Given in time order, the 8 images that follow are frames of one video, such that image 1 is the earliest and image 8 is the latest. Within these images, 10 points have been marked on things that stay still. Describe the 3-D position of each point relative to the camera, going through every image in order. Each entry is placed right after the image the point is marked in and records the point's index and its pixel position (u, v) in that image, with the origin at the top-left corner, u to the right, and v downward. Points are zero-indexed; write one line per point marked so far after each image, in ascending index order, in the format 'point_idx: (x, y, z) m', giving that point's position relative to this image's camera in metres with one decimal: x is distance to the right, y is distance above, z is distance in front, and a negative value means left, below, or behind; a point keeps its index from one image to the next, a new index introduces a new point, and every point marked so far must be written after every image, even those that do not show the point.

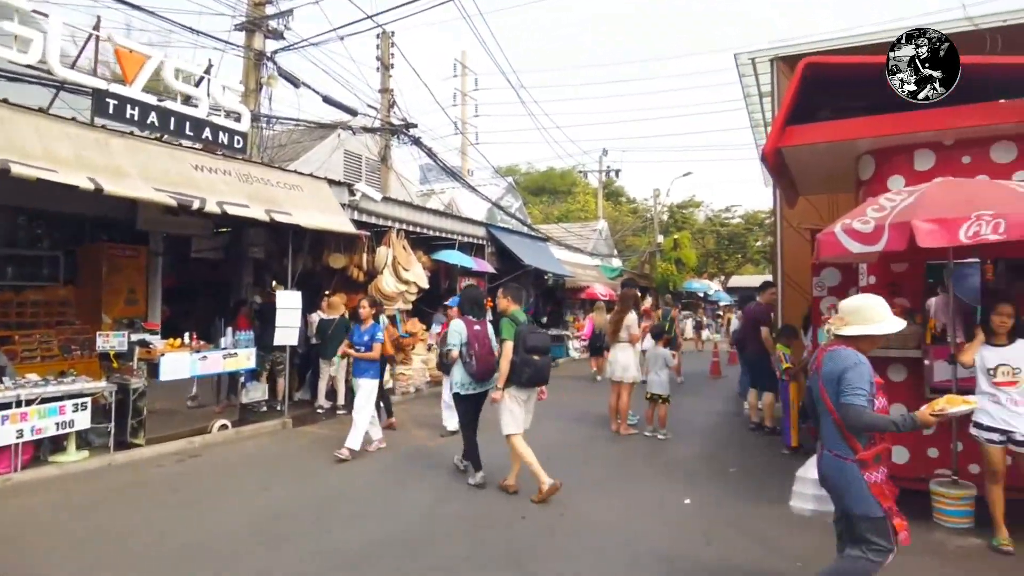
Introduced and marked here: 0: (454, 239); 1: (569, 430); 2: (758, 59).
0: (-1.0, +0.9, +12.1) m
1: (+0.6, -1.6, +7.8) m
2: (+3.5, +3.3, +9.8) m
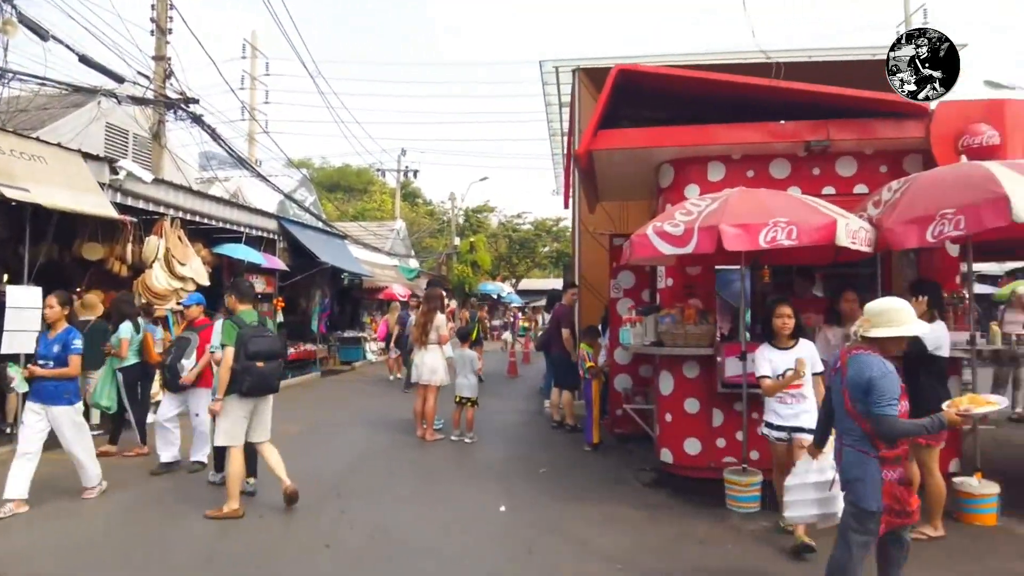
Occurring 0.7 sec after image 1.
0: (-4.4, +0.9, +10.9) m
1: (-1.5, -1.6, +7.3) m
2: (+0.7, +3.3, +10.0) m
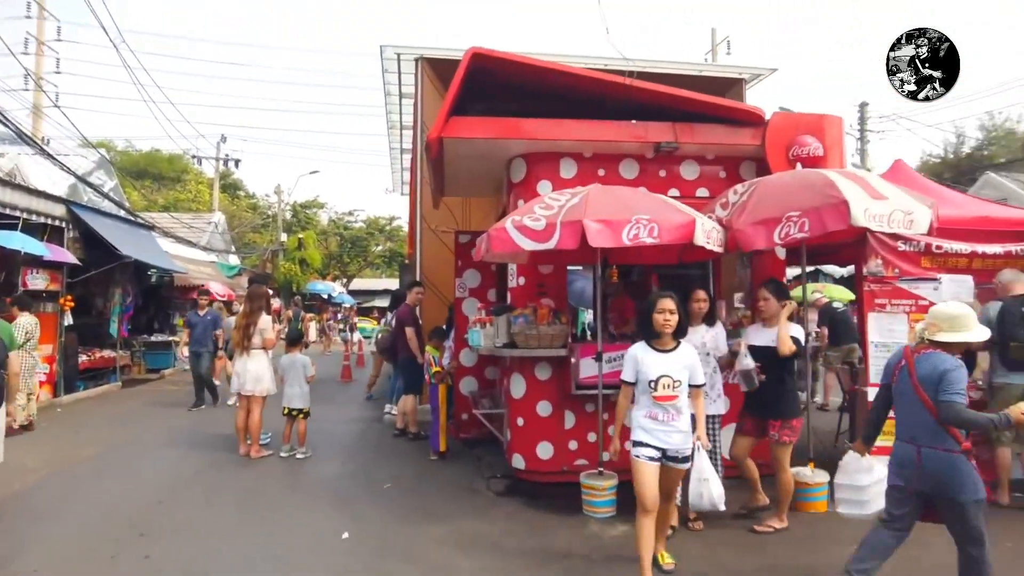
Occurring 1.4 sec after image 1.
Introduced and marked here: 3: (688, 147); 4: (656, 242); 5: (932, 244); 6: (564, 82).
0: (-6.7, +1.0, +9.2) m
1: (-3.1, -1.6, +6.3) m
2: (-1.5, +3.3, +9.5) m
3: (+1.5, +1.2, +5.7) m
4: (+0.9, +0.3, +4.0) m
5: (+3.6, +0.4, +5.8) m
6: (+0.4, +1.7, +5.6) m
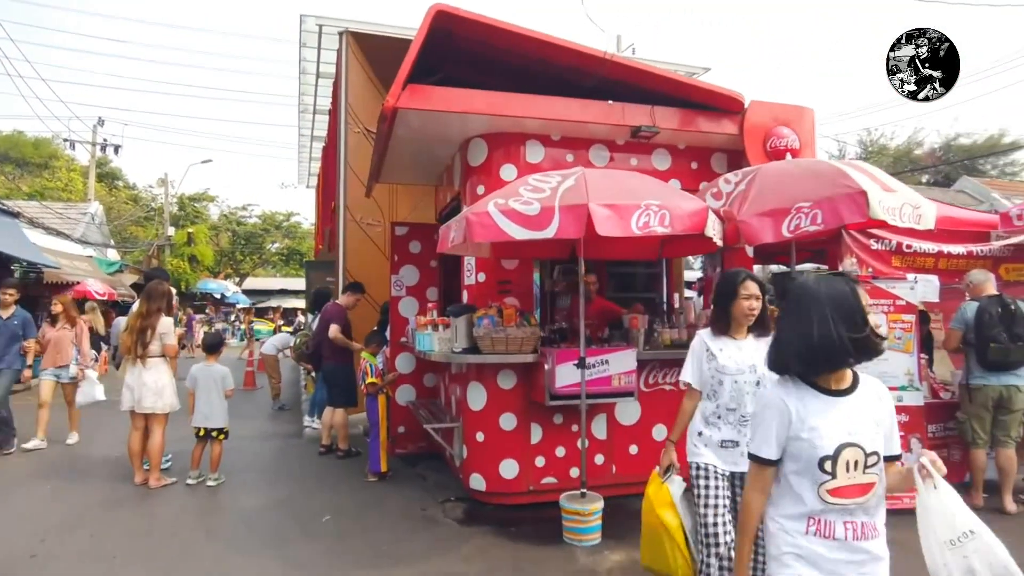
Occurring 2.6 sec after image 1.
0: (-7.4, +1.0, +7.4) m
1: (-3.4, -1.6, +5.2) m
2: (-2.3, +3.3, +8.6) m
3: (+1.2, +1.2, +5.3) m
4: (+0.8, +0.3, +3.5) m
5: (+3.2, +0.4, +5.6) m
6: (+0.2, +1.7, +4.9) m
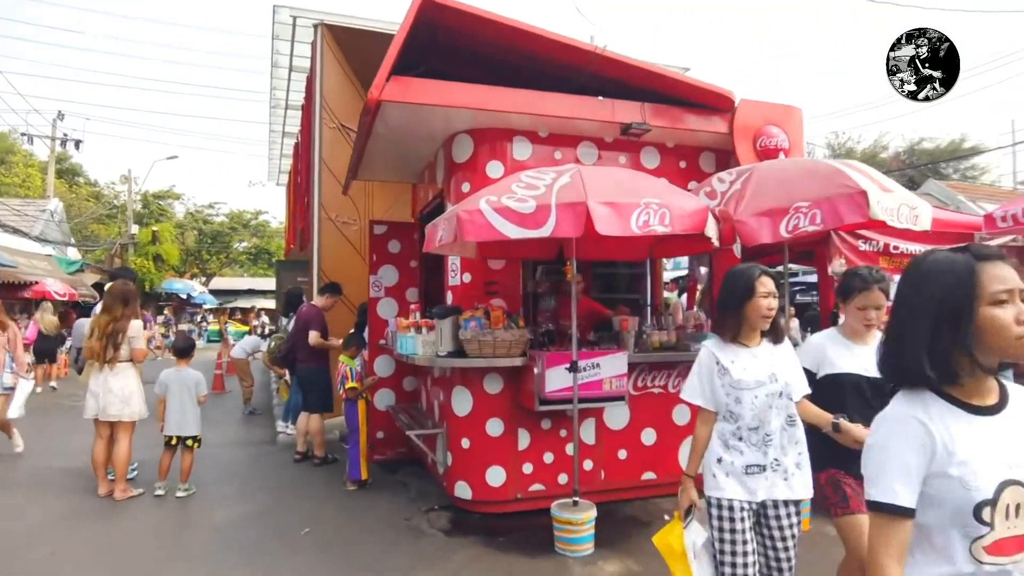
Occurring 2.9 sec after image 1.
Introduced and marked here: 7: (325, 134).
0: (-7.6, +1.0, +7.0) m
1: (-3.5, -1.6, +4.9) m
2: (-2.6, +3.3, +8.3) m
3: (+1.1, +1.2, +5.1) m
4: (+0.8, +0.3, +3.4) m
5: (+3.1, +0.4, +5.6) m
6: (+0.1, +1.7, +4.8) m
7: (-2.2, +1.8, +8.2) m
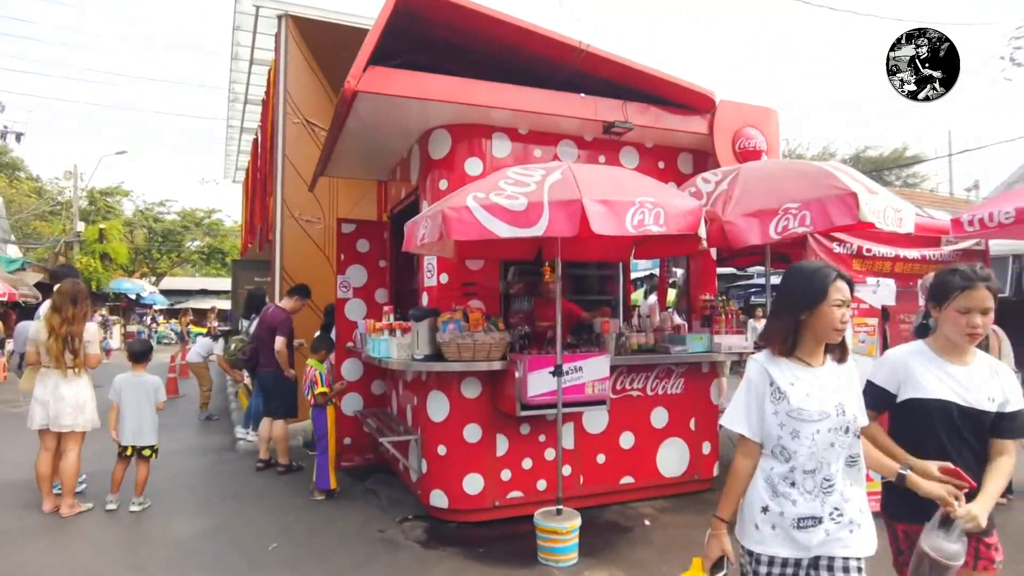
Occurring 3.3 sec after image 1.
0: (-7.9, +1.1, +6.3) m
1: (-3.7, -1.6, +4.5) m
2: (-2.9, +3.3, +8.0) m
3: (+0.9, +1.2, +5.1) m
4: (+0.7, +0.3, +3.3) m
5: (+2.9, +0.3, +5.6) m
6: (-0.1, +1.7, +4.6) m
7: (-2.6, +1.8, +7.9) m
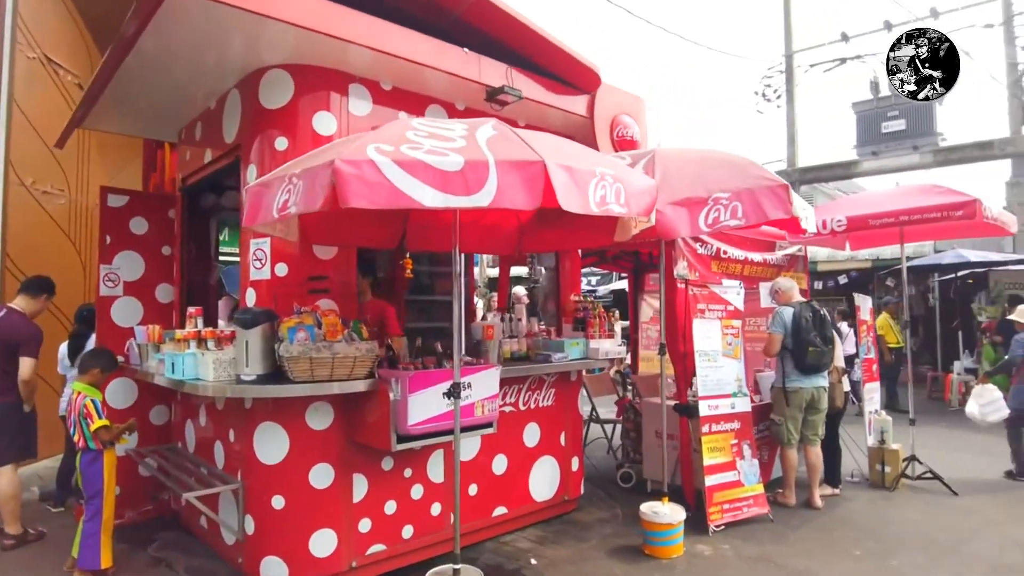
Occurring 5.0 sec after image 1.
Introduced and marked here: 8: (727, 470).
0: (-8.7, +1.2, +2.6) m
1: (-4.2, -1.5, +2.2) m
2: (-4.6, +3.3, +5.8) m
3: (0.0, +1.2, +4.3) m
4: (+0.4, +0.3, +2.6) m
5: (+1.7, +0.3, +5.5) m
6: (-0.7, +1.7, +3.6) m
7: (-4.2, +1.9, +5.8) m
8: (+1.5, -1.3, +4.8) m
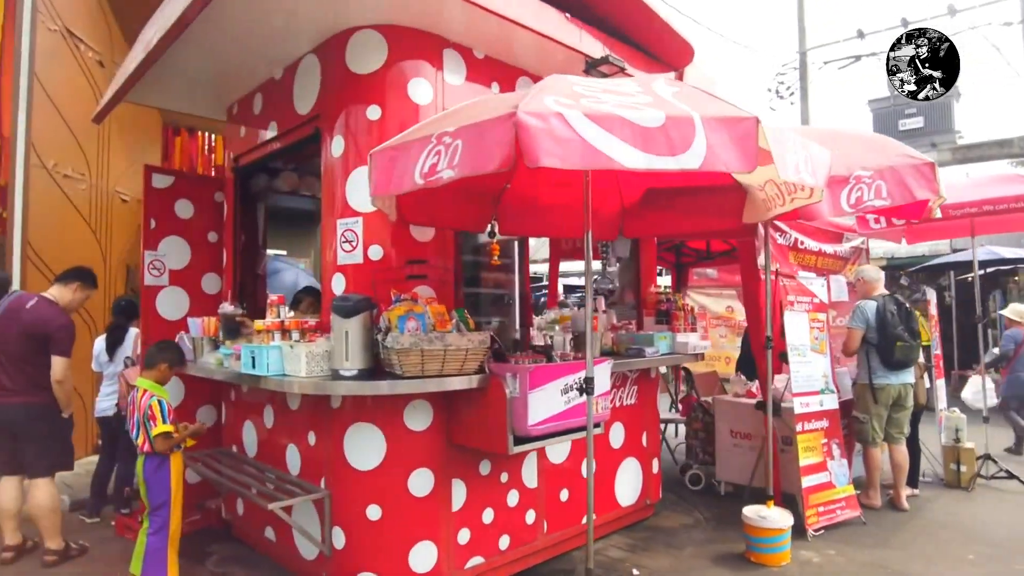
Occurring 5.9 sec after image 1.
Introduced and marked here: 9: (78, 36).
0: (-8.1, +1.2, +2.0) m
1: (-3.6, -1.4, +1.8) m
2: (-4.1, +3.4, +5.4) m
3: (+0.6, +1.3, +4.0) m
4: (+1.0, +0.4, +2.2) m
5: (+2.2, +0.4, +5.2) m
6: (-0.2, +1.8, +3.2) m
7: (-3.7, +2.0, +5.4) m
8: (+2.0, -1.2, +4.5) m
9: (-3.7, +2.2, +5.8) m
